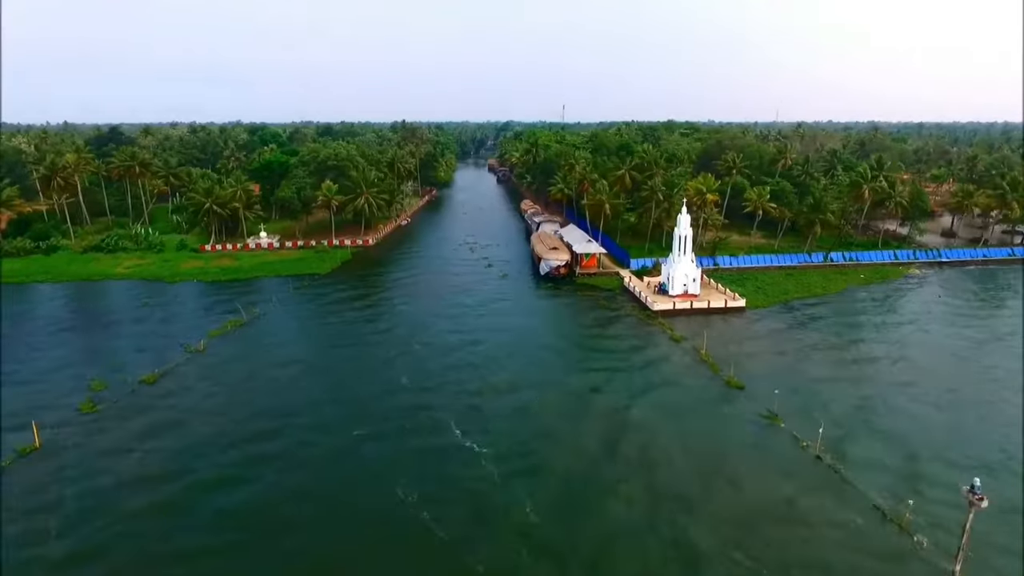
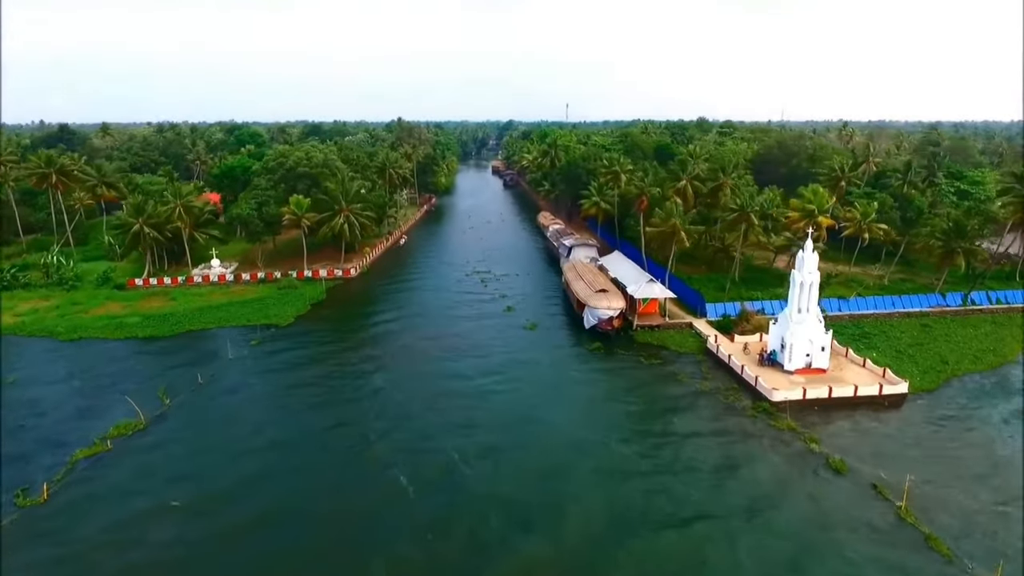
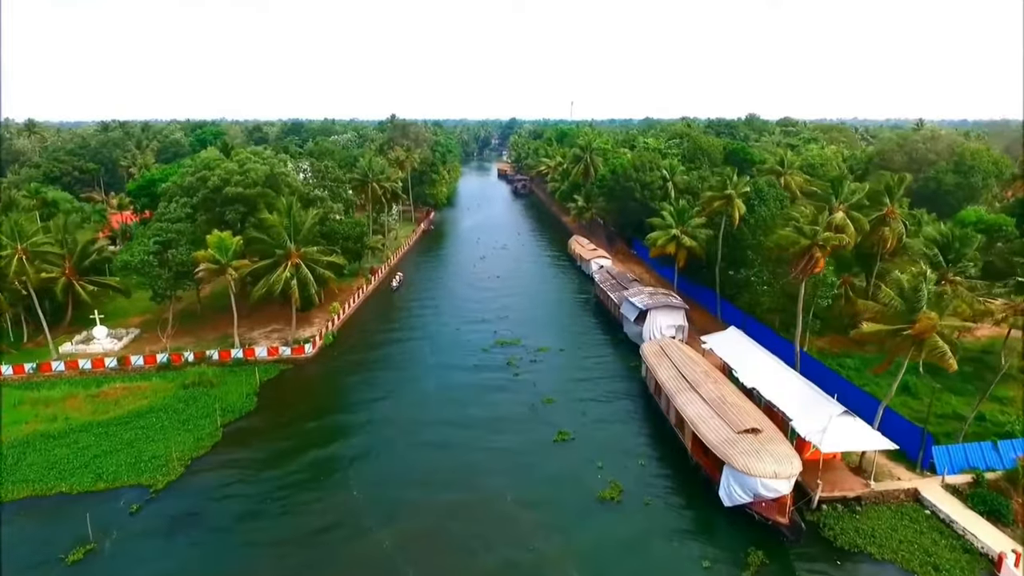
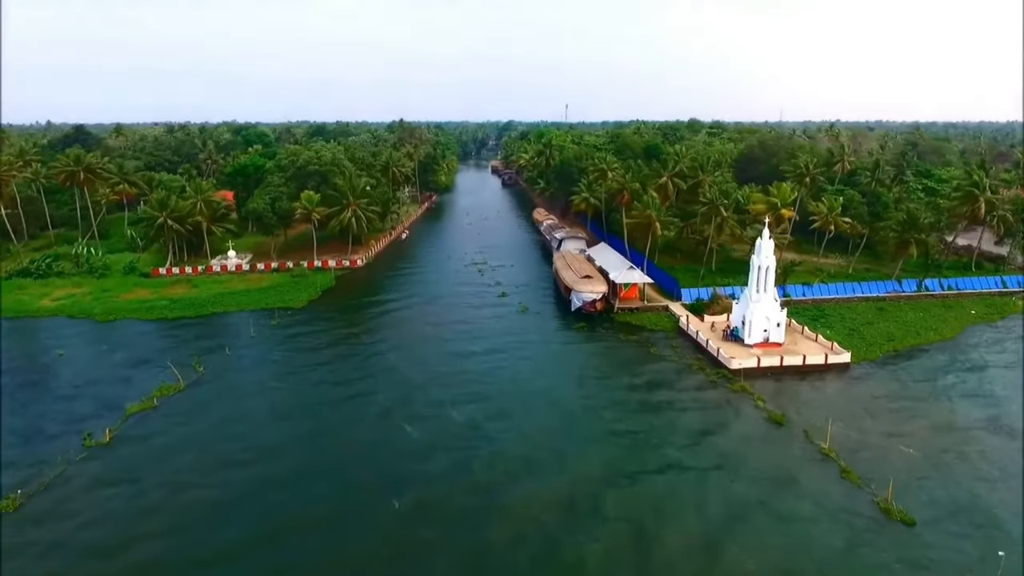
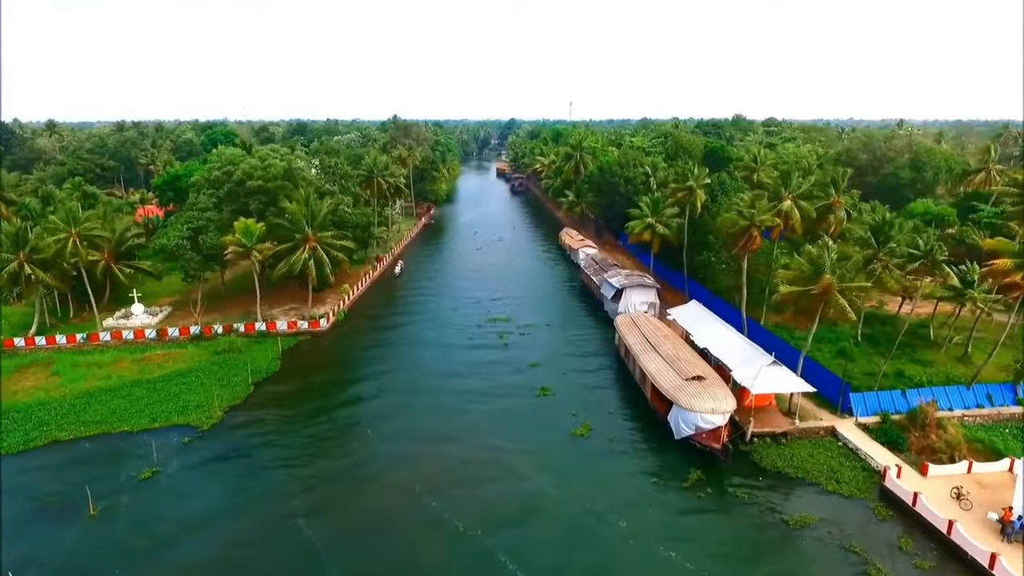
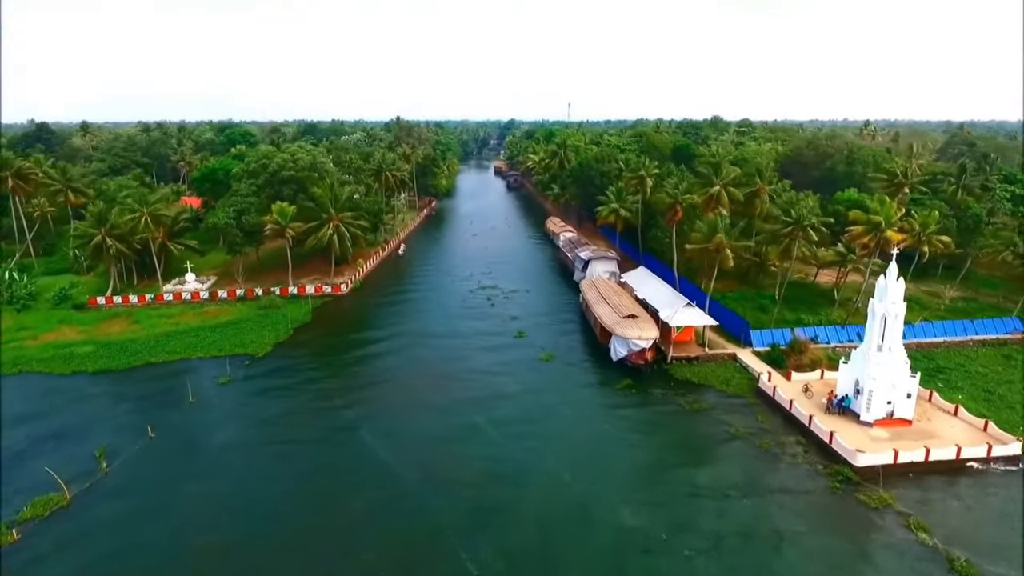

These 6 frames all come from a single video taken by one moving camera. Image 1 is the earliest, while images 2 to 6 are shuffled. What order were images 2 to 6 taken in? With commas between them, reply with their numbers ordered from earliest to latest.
4, 2, 6, 5, 3
